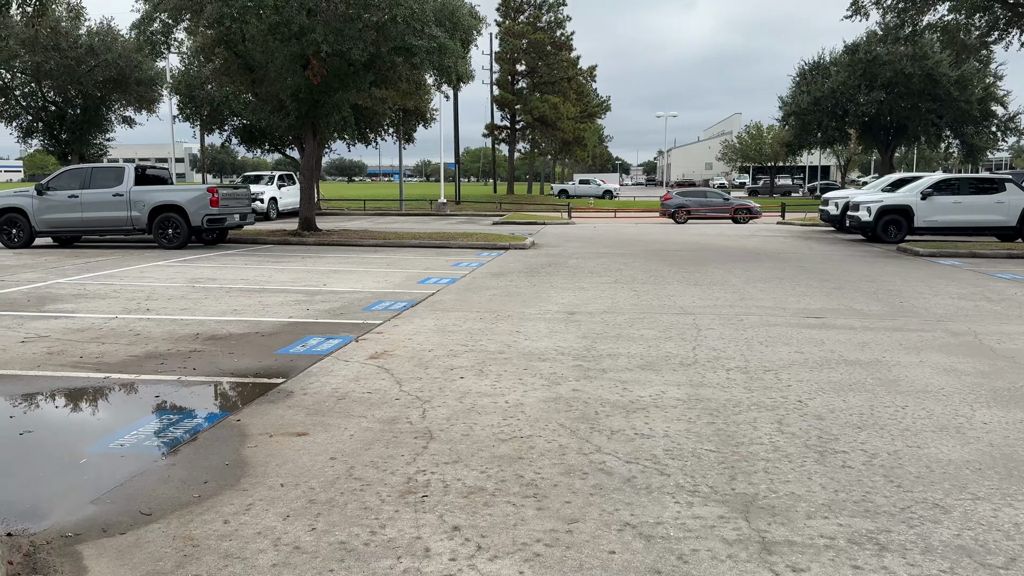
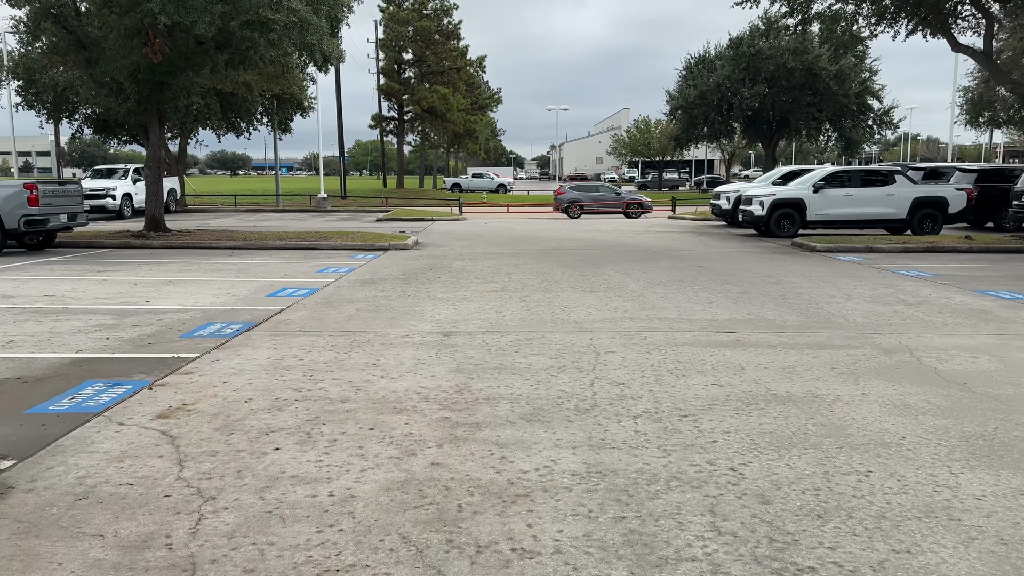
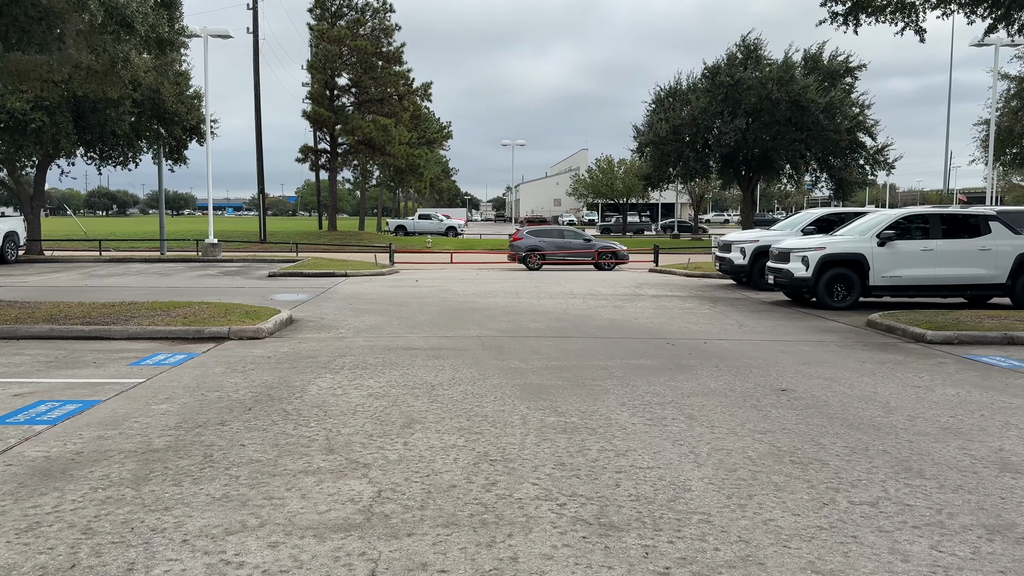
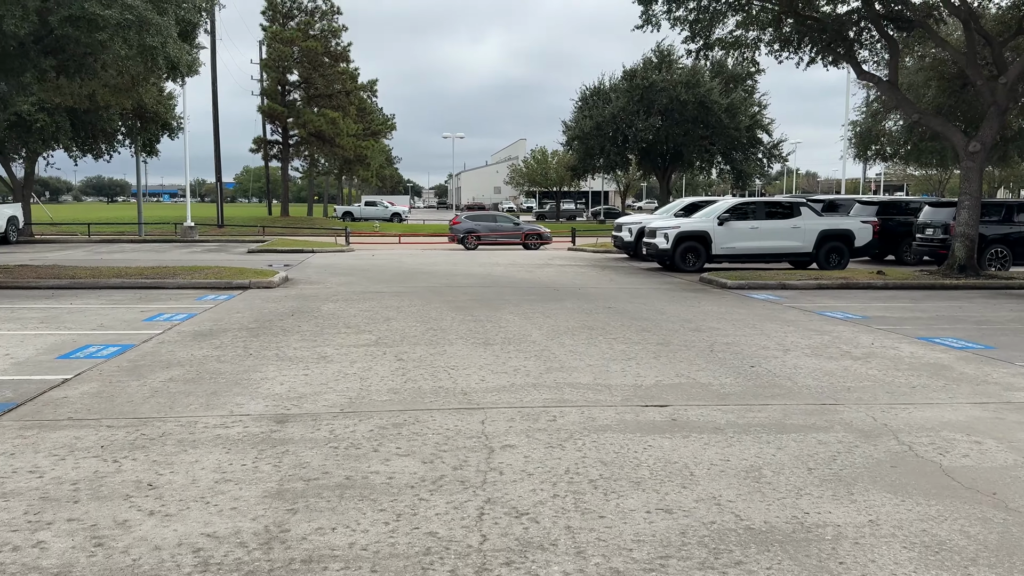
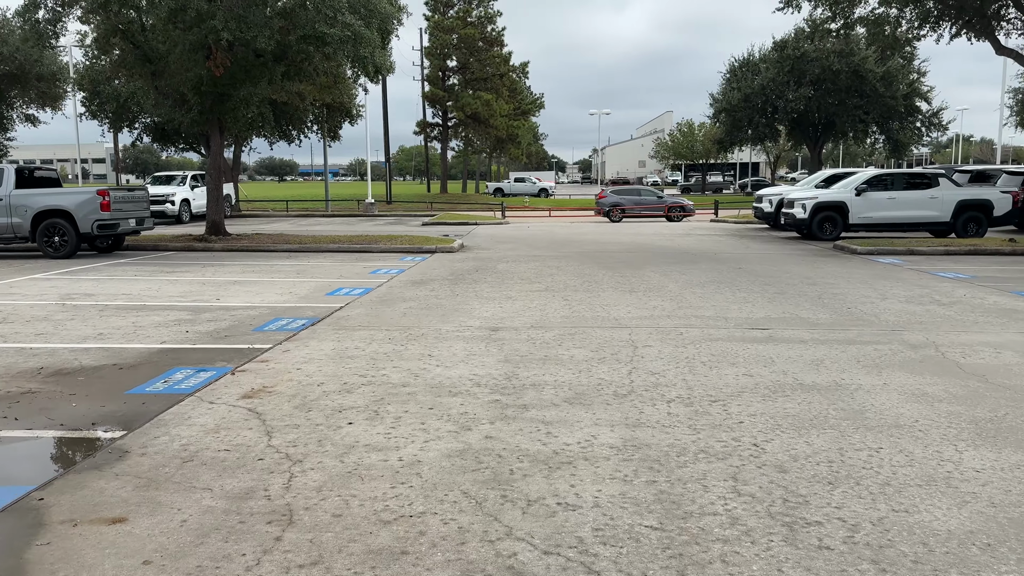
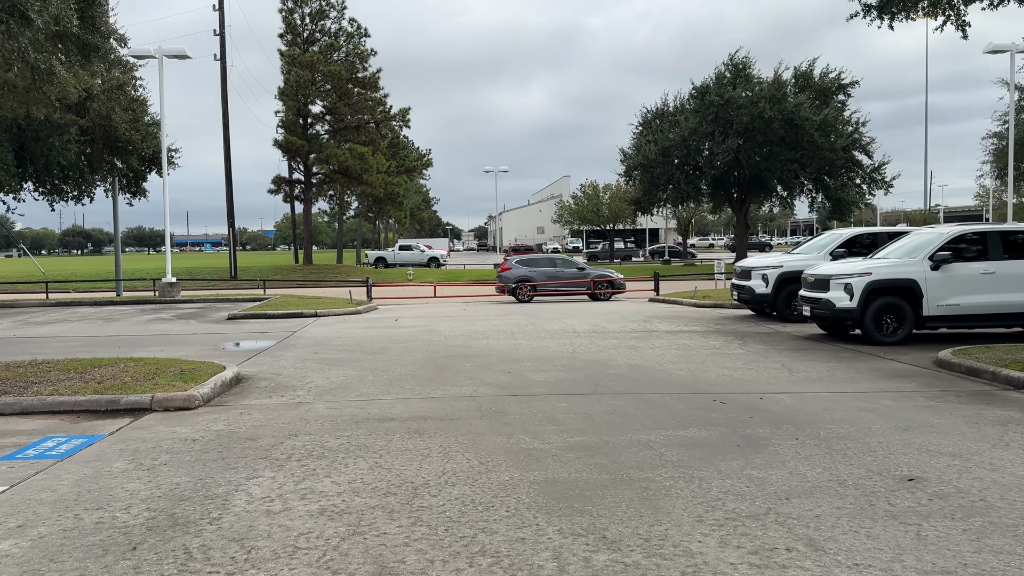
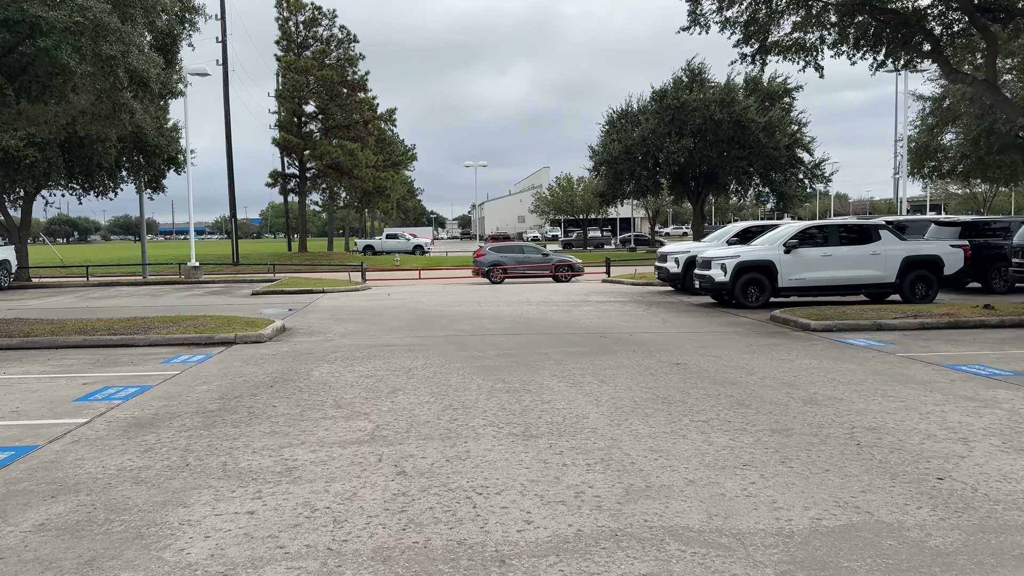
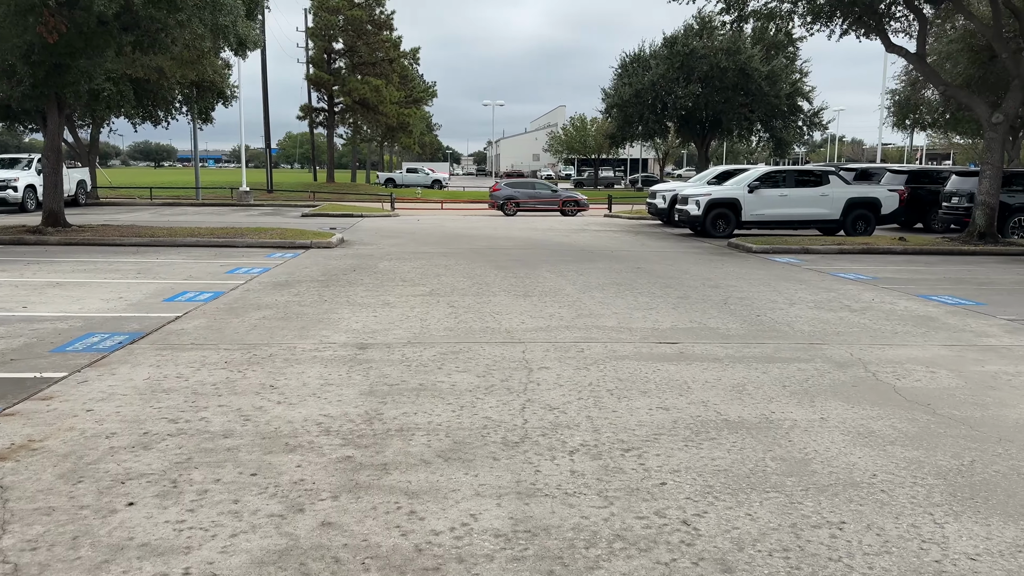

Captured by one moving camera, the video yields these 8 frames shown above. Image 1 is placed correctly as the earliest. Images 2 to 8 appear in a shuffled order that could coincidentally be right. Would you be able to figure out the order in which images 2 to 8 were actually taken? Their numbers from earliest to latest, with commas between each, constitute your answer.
5, 2, 8, 4, 7, 3, 6
